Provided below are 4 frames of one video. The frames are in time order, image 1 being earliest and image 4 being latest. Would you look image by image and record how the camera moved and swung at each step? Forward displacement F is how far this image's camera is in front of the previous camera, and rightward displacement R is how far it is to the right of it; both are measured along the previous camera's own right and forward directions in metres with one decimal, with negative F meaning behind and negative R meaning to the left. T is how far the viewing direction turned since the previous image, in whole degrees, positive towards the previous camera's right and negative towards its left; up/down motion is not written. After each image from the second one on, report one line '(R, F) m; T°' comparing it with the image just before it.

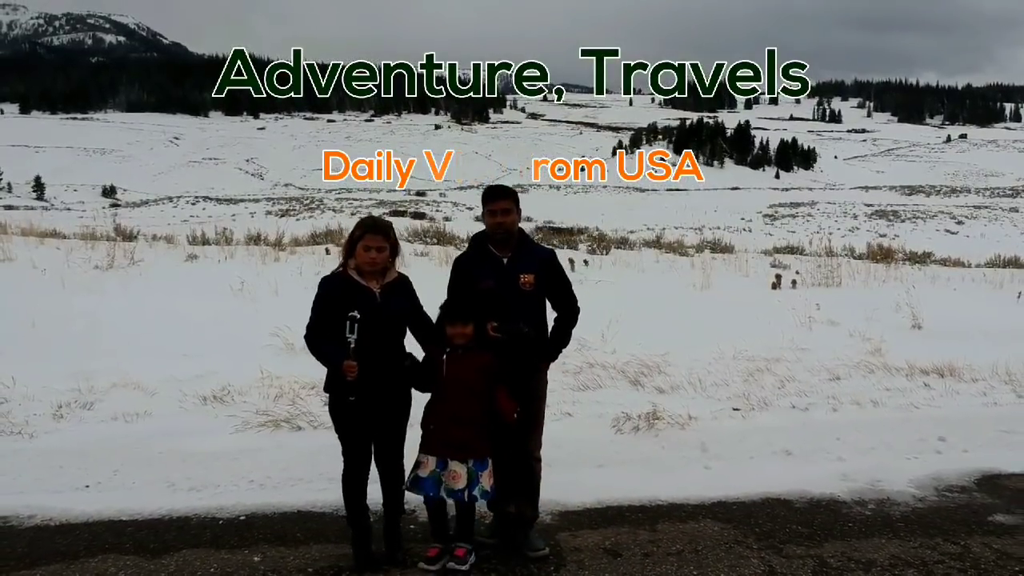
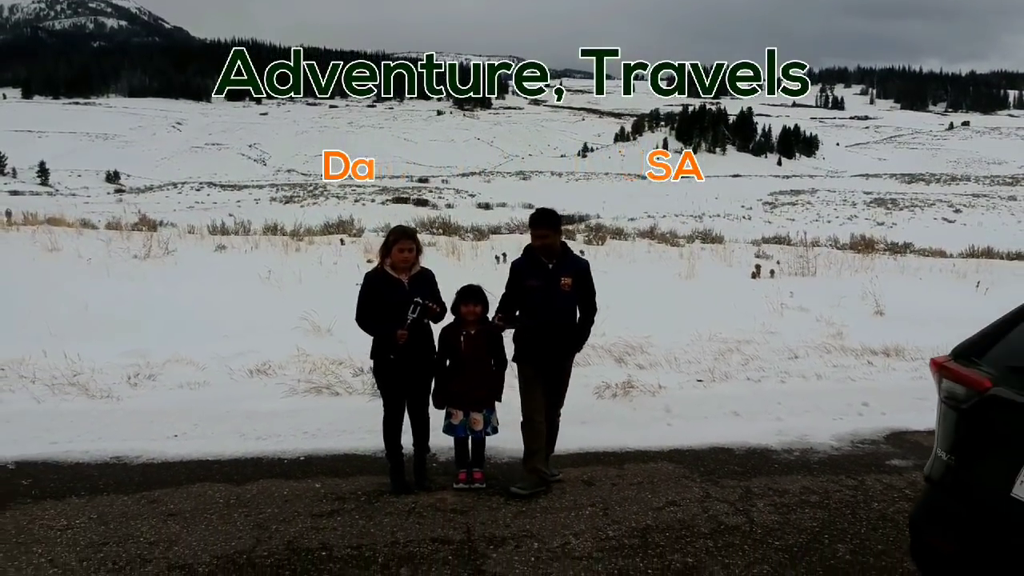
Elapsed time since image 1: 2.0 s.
(0.0, -0.8) m; 0°
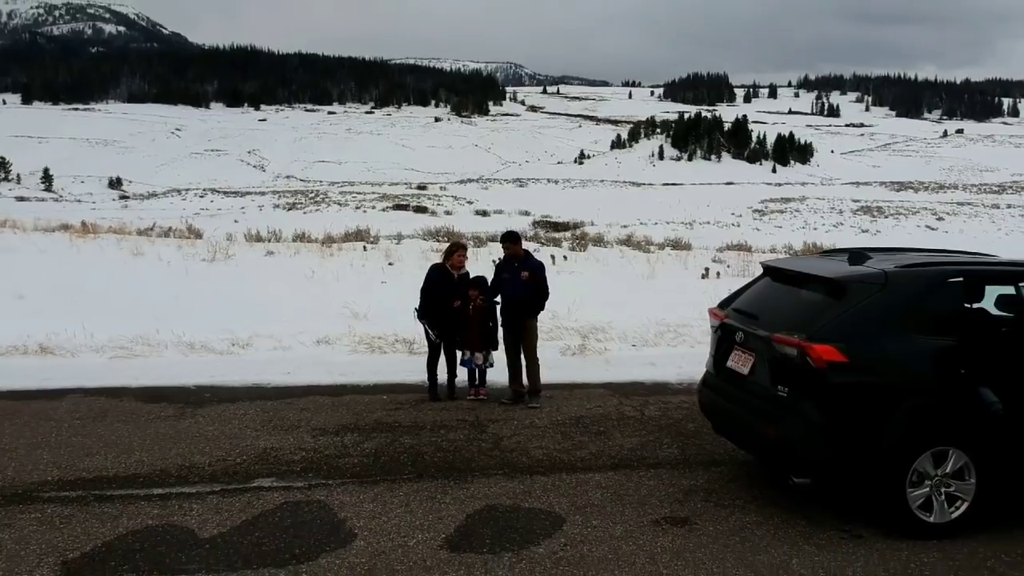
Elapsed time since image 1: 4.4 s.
(0.0, -2.3) m; 0°
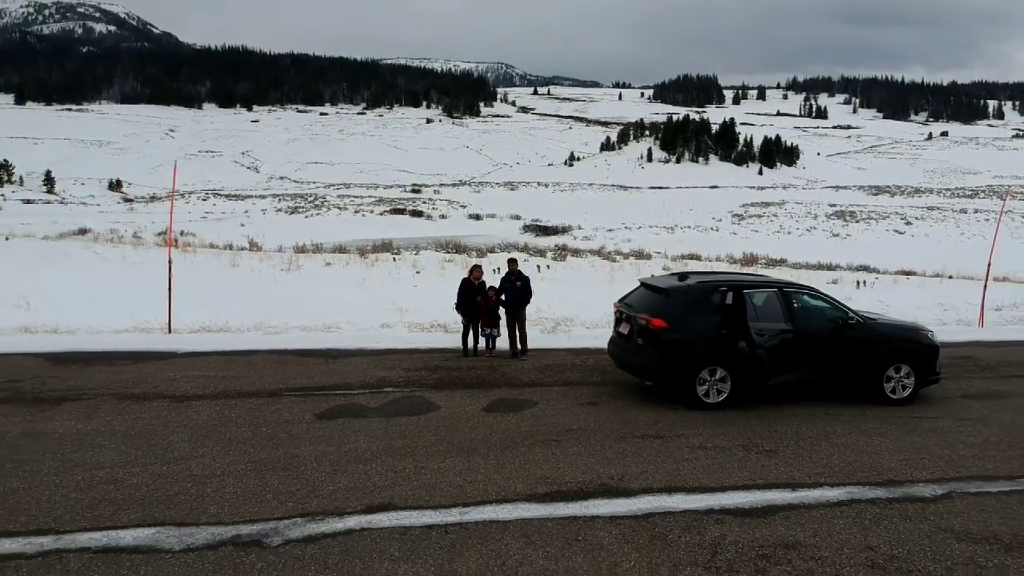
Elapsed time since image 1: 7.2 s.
(-0.1, -4.3) m; +1°
